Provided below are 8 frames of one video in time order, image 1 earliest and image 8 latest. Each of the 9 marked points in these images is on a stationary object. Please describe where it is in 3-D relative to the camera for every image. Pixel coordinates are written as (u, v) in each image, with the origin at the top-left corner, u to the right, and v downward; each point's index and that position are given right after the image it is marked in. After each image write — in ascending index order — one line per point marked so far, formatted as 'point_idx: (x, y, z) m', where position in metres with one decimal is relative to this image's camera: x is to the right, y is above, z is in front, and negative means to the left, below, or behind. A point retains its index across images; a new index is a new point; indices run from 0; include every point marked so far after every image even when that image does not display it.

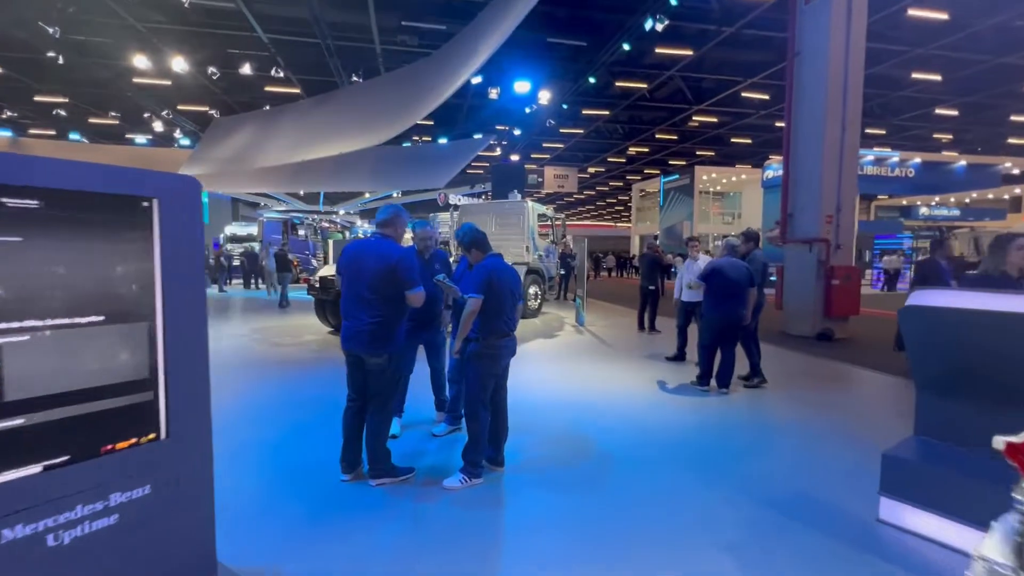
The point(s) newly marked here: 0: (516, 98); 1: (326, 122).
0: (+0.1, +7.8, +18.8) m
1: (-5.2, +4.8, +13.6) m
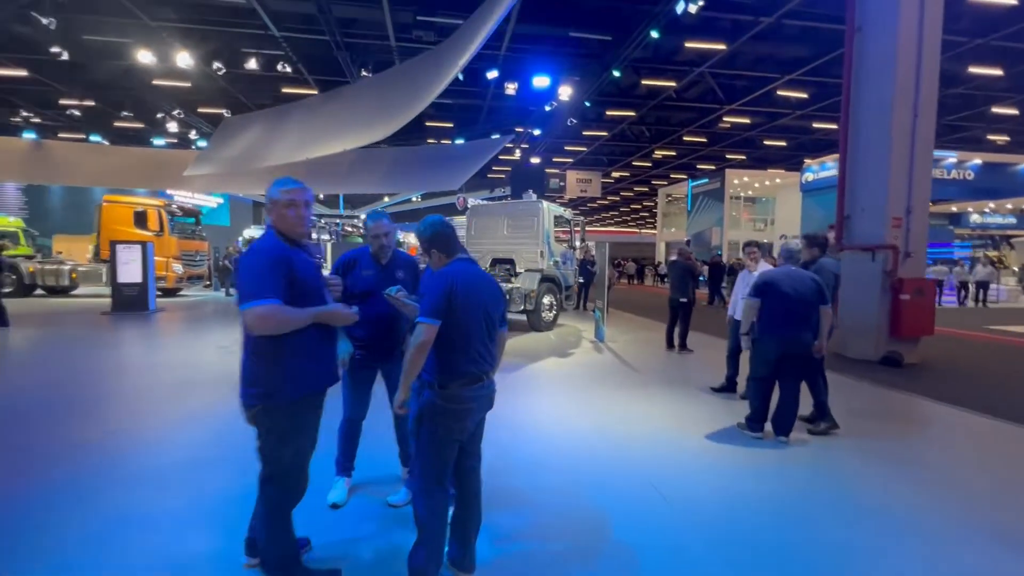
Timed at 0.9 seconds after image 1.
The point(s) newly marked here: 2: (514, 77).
0: (+0.9, +7.5, +17.9) m
1: (-4.8, +4.6, +12.8) m
2: (0.0, +7.4, +16.2) m
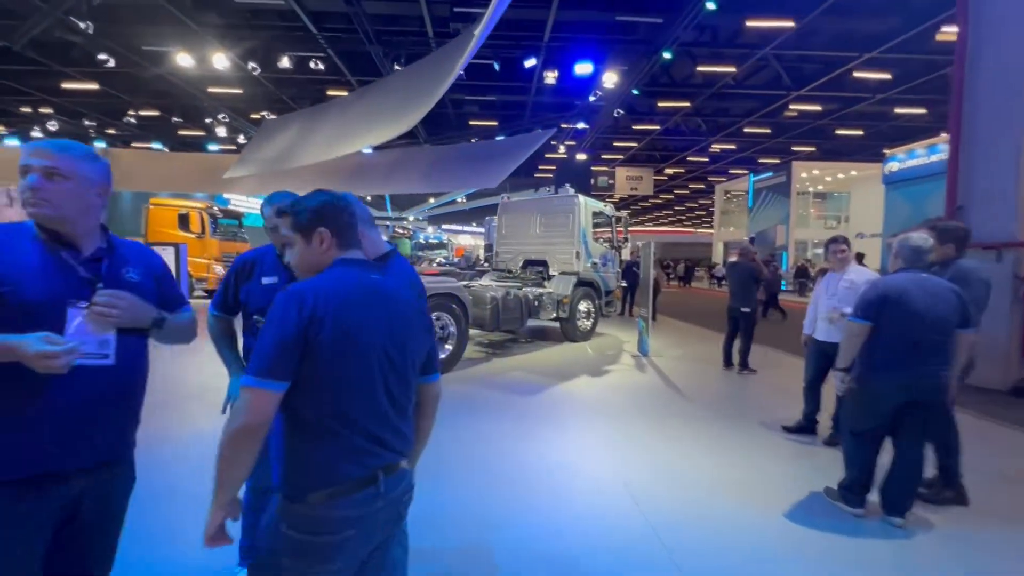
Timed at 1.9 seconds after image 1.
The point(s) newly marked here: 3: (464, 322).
0: (+2.4, +7.4, +16.7) m
1: (-3.8, +4.5, +12.3) m
2: (+1.4, +7.3, +15.2) m
3: (-0.6, -0.5, +6.3) m
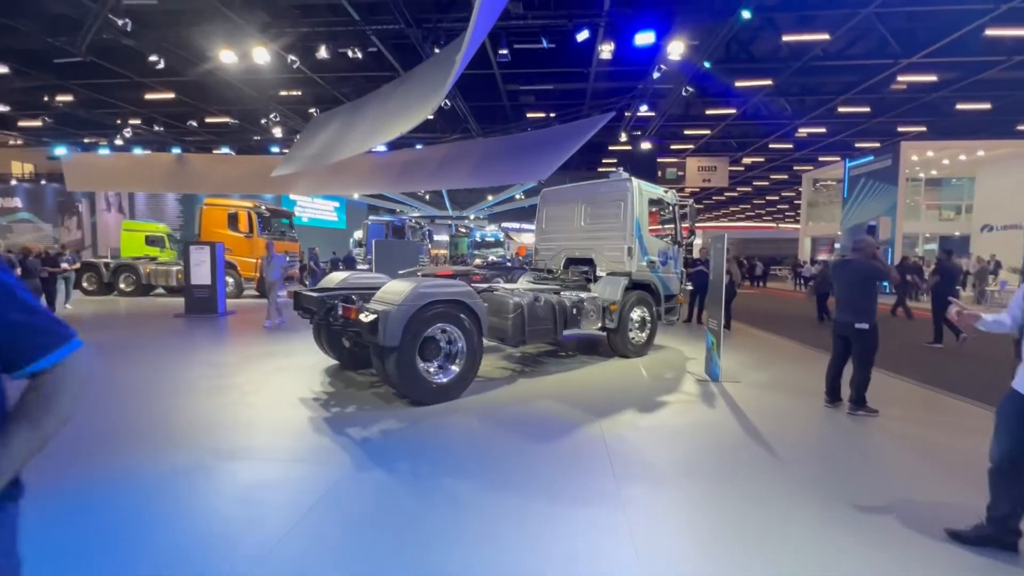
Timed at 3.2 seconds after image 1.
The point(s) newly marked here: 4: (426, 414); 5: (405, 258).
0: (+4.1, +7.4, +14.9) m
1: (-2.6, +4.5, +11.4) m
2: (+2.9, +7.2, +13.5) m
3: (-0.4, -0.5, +5.0) m
4: (-0.8, -1.2, +4.4) m
5: (-2.7, +0.7, +11.5) m
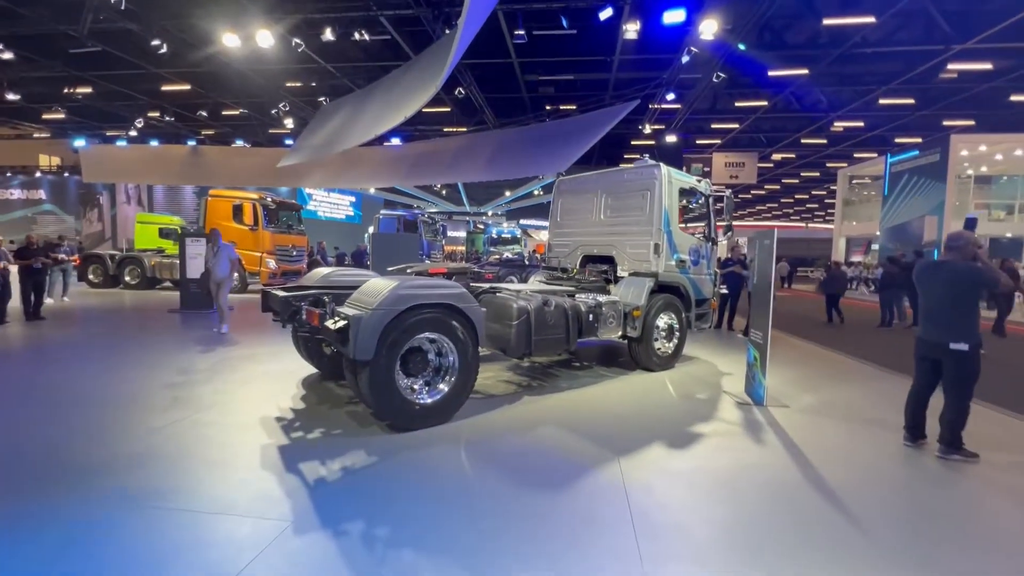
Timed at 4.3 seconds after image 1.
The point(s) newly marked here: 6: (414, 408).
0: (+4.6, +7.3, +13.9) m
1: (-2.3, +4.6, +10.7) m
2: (+3.3, +7.2, +12.5) m
3: (-0.4, -0.5, +4.2) m
4: (-0.8, -1.2, +3.6) m
5: (-2.4, +0.8, +10.8) m
6: (-0.8, -1.0, +3.9) m
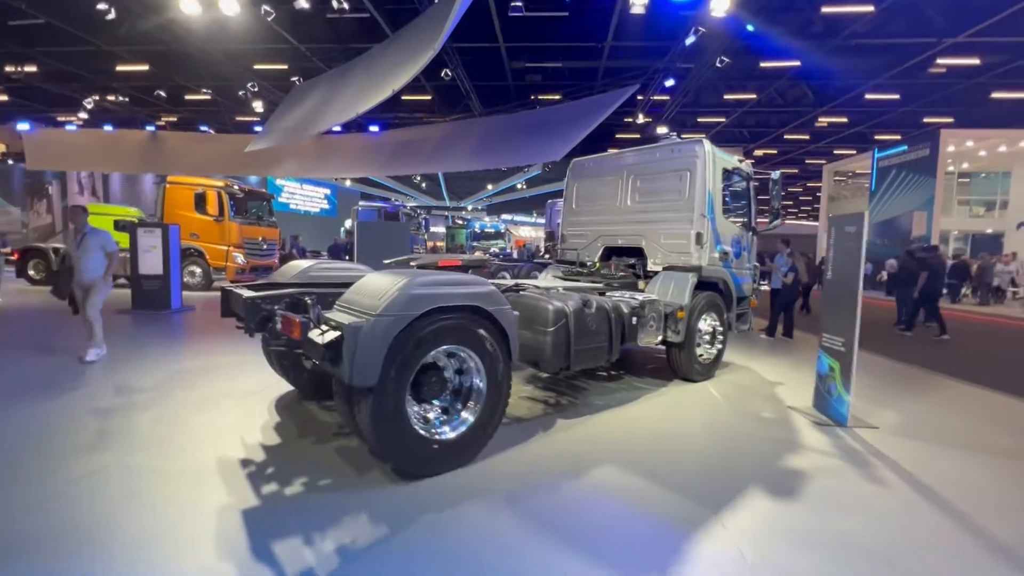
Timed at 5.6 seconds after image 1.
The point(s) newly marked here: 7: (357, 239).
0: (+4.4, +7.4, +13.1) m
1: (-2.3, +4.6, +9.5) m
2: (+3.2, +7.3, +11.6) m
3: (-0.1, -0.5, +3.2) m
4: (-0.5, -1.2, +2.6) m
5: (-2.4, +0.9, +9.7) m
6: (-0.5, -1.0, +2.9) m
7: (-3.1, +1.0, +9.4) m
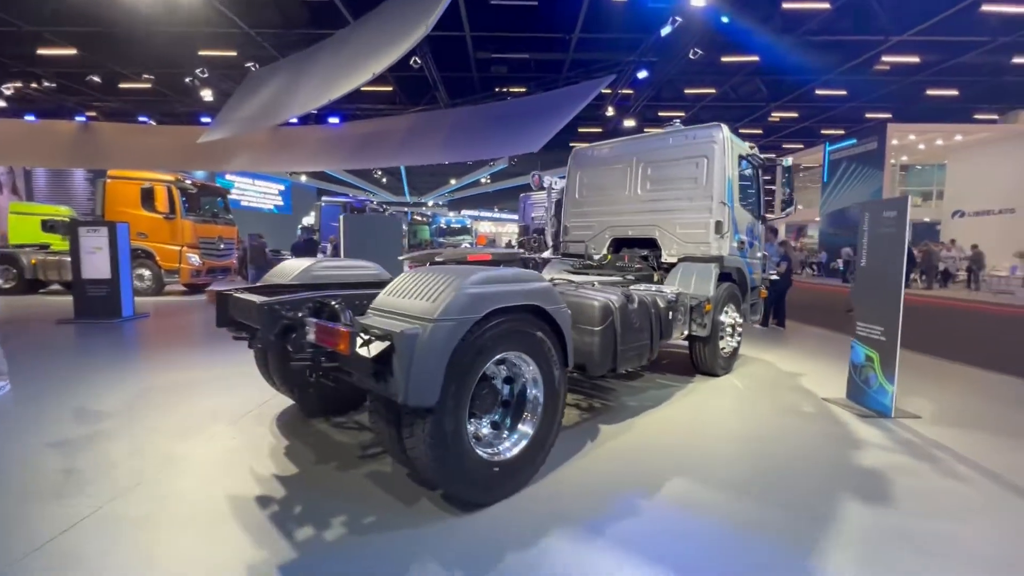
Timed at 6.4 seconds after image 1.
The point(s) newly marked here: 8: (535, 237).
0: (+3.7, +7.7, +13.0) m
1: (-2.7, +4.6, +8.9) m
2: (+2.6, +7.5, +11.4) m
3: (+0.3, -0.5, +2.8) m
4: (-0.1, -1.2, +2.2) m
5: (-2.6, +0.9, +9.1) m
6: (-0.1, -1.0, +2.5) m
7: (-3.3, +1.0, +8.7) m
8: (+0.7, +1.7, +15.6) m
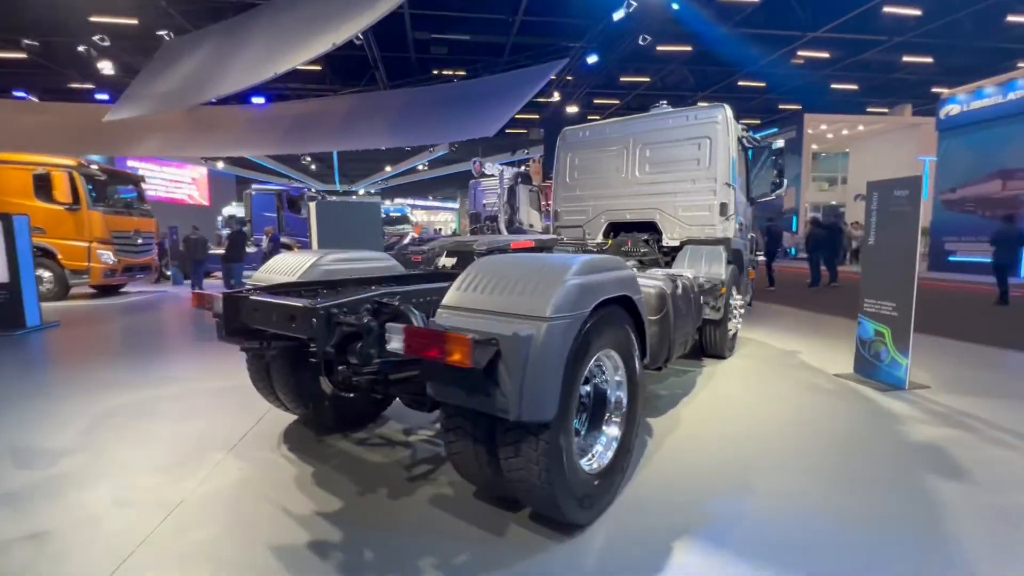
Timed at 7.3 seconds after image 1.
0: (+2.3, +8.1, +12.9) m
1: (-3.3, +4.7, +8.0) m
2: (+1.5, +7.8, +11.2) m
3: (+0.7, -0.4, +2.6) m
4: (+0.4, -1.1, +2.0) m
5: (-3.1, +1.0, +8.3) m
6: (+0.4, -0.9, +2.2) m
7: (-3.8, +1.0, +7.9) m
8: (-0.8, +2.1, +15.2) m
